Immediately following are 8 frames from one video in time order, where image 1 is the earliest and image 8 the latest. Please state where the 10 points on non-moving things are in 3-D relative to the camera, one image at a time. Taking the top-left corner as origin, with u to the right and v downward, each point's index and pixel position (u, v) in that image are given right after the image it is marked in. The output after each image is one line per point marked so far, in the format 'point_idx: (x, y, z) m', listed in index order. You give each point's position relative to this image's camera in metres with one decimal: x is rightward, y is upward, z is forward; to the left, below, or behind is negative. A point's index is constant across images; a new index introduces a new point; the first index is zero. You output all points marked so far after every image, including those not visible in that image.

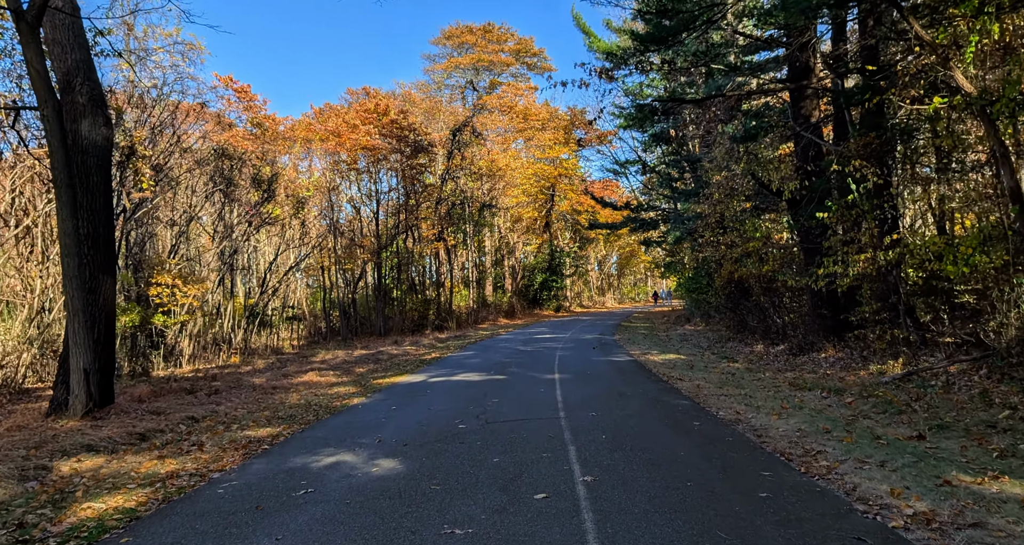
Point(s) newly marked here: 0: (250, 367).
0: (-6.5, -2.3, +17.5) m
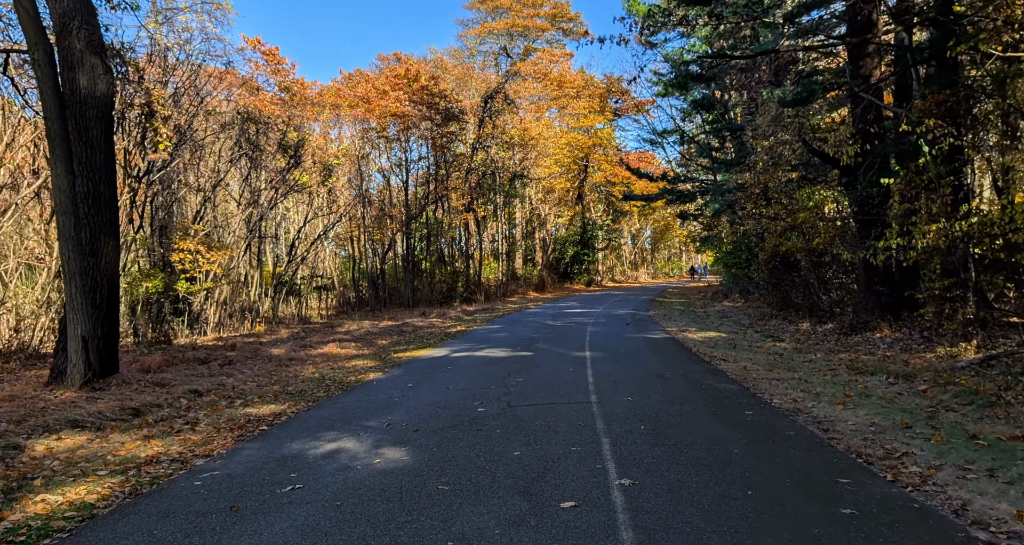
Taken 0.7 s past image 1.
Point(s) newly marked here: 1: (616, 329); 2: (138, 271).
0: (-5.8, -1.5, +17.1) m
1: (+2.2, -1.1, +14.6) m
2: (-8.8, 0.0, +16.8) m
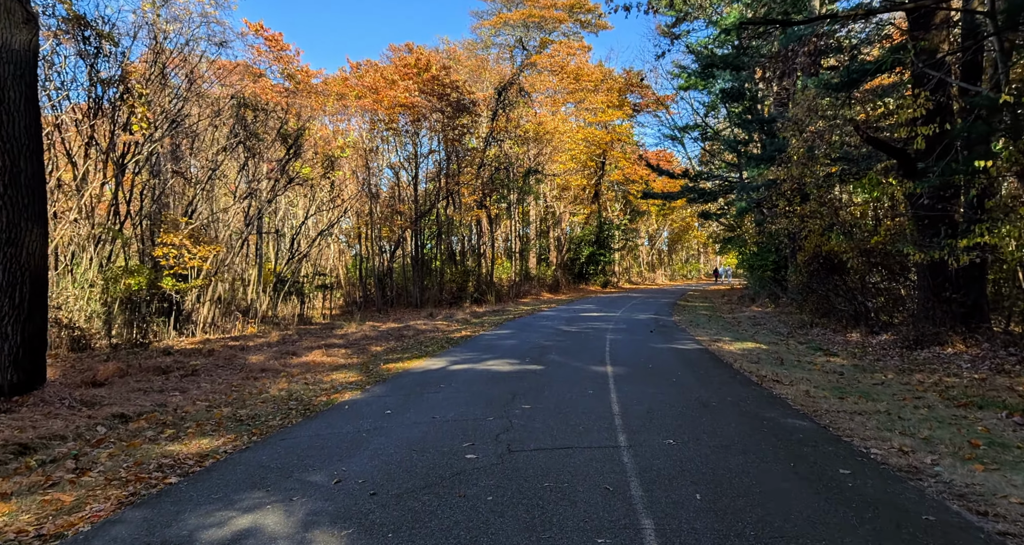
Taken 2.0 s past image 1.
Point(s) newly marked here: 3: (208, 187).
0: (-5.5, -1.5, +15.7) m
1: (+2.4, -1.2, +13.1) m
2: (-8.6, +0.1, +15.5) m
3: (-8.4, +2.4, +19.9) m
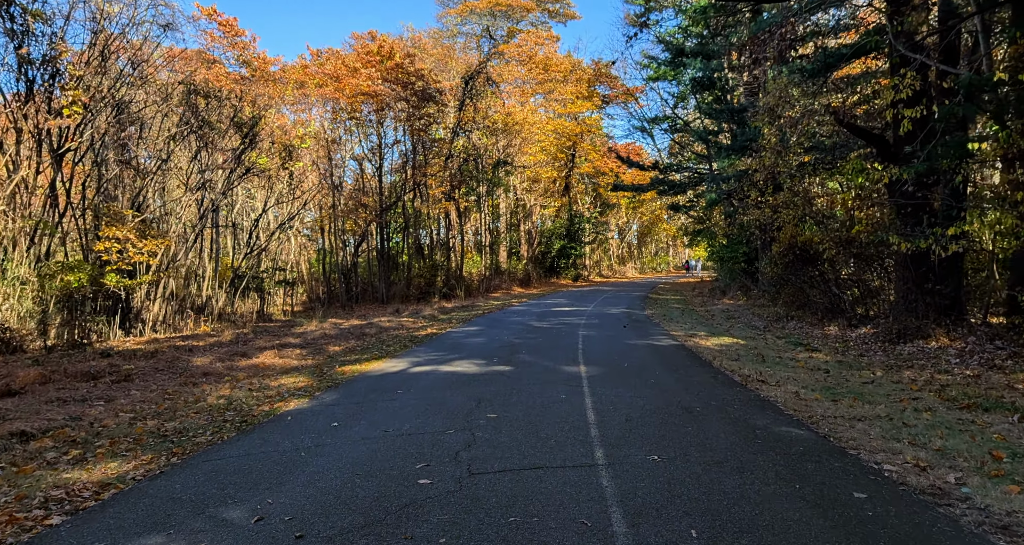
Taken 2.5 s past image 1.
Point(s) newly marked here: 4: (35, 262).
0: (-6.2, -1.4, +14.8) m
1: (+1.8, -1.0, +12.5) m
2: (-9.2, +0.2, +14.5) m
3: (-9.3, +2.5, +18.9) m
4: (-9.6, +0.2, +14.3) m
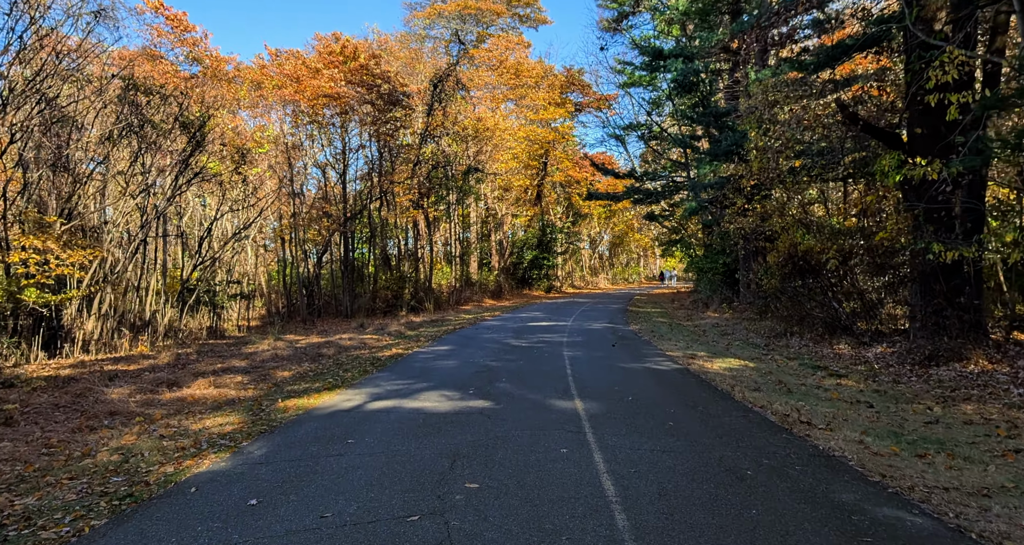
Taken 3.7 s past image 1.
0: (-6.7, -1.6, +13.1) m
1: (+1.4, -1.2, +11.2) m
2: (-9.7, -0.1, +12.7) m
3: (-10.0, +2.2, +17.1) m
4: (-10.0, 0.0, +12.5) m
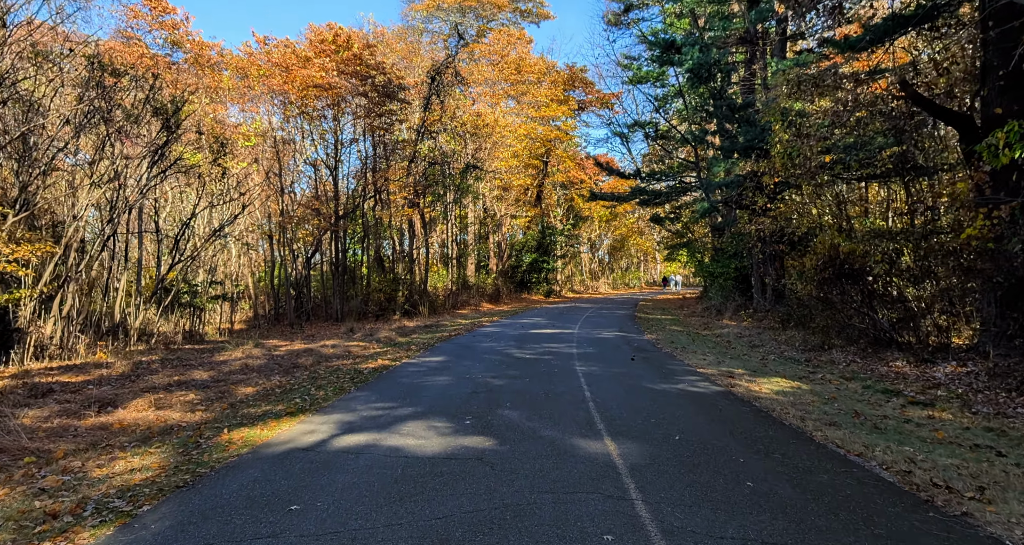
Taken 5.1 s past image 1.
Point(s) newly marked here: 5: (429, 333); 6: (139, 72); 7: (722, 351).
0: (-6.7, -1.6, +11.5) m
1: (+1.5, -1.3, +9.6) m
2: (-9.7, 0.0, +11.1) m
3: (-9.9, +2.2, +15.5) m
4: (-9.9, 0.0, +10.9) m
5: (-2.2, -1.6, +18.5) m
6: (-8.5, +4.6, +16.2) m
7: (+3.5, -1.3, +11.6) m
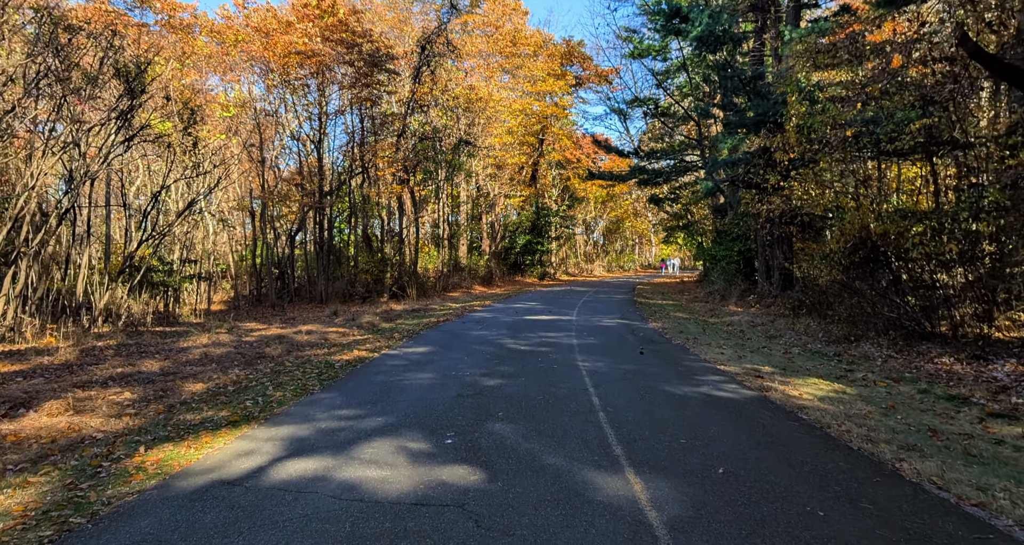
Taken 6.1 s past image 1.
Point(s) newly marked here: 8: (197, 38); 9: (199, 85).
0: (-6.8, -1.2, +10.3) m
1: (+1.4, -1.1, +8.4) m
2: (-9.7, +0.4, +9.8) m
3: (-10.0, +2.7, +14.1) m
4: (-10.0, +0.4, +9.5) m
5: (-2.4, -1.1, +17.3) m
6: (-8.6, +5.1, +14.7) m
7: (+3.3, -1.0, +10.4) m
8: (-8.8, +6.7, +19.9) m
9: (-8.7, +5.3, +19.8) m
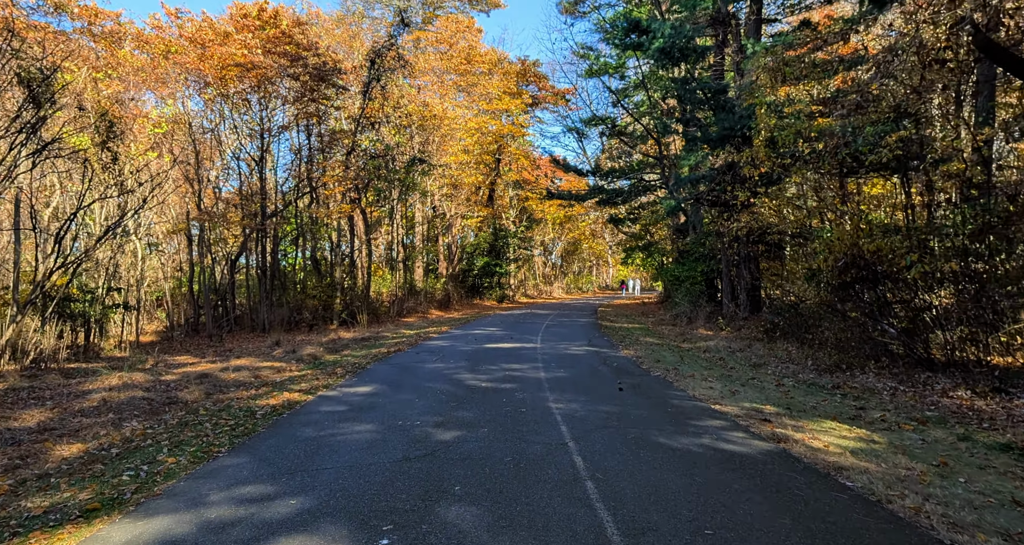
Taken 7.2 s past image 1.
0: (-7.3, -1.6, +8.5) m
1: (+1.0, -1.3, +7.2) m
2: (-10.2, -0.1, +7.9) m
3: (-10.8, +2.1, +12.3) m
4: (-10.5, 0.0, +7.6) m
5: (-3.4, -1.7, +15.8) m
6: (-9.4, +4.5, +13.0) m
7: (+2.8, -1.3, +9.3) m
8: (-10.0, +5.9, +18.3) m
9: (-9.9, +4.6, +18.1) m
